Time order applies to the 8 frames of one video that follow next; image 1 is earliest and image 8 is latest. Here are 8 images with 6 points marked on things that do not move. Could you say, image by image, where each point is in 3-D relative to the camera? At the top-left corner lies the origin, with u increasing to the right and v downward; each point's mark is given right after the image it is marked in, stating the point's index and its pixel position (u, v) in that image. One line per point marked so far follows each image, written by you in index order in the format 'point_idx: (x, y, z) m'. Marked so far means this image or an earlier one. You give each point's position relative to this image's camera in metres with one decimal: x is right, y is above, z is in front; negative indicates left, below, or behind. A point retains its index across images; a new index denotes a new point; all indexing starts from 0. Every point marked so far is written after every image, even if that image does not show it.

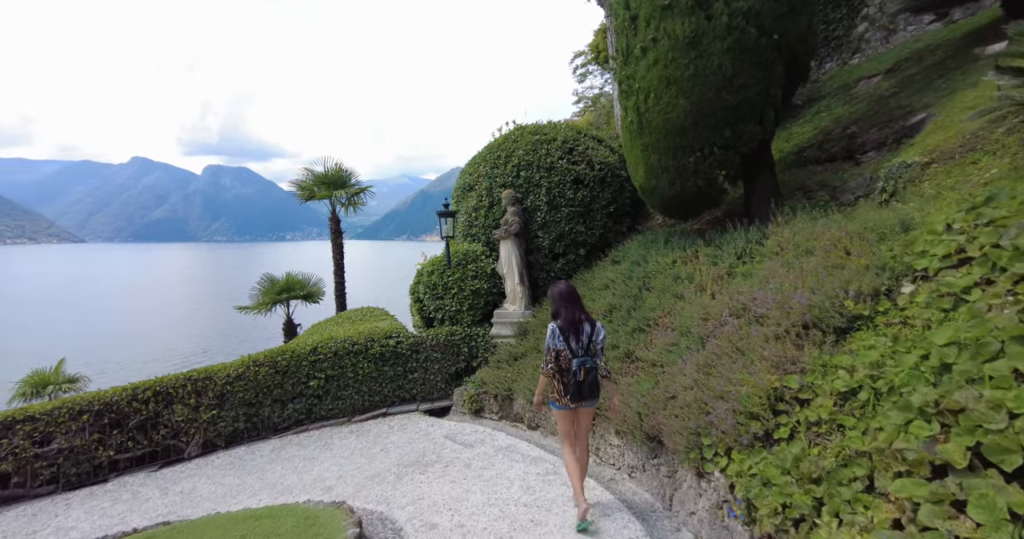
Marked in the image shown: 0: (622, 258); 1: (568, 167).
0: (+1.7, +0.2, +7.1) m
1: (+0.9, +1.7, +7.5) m
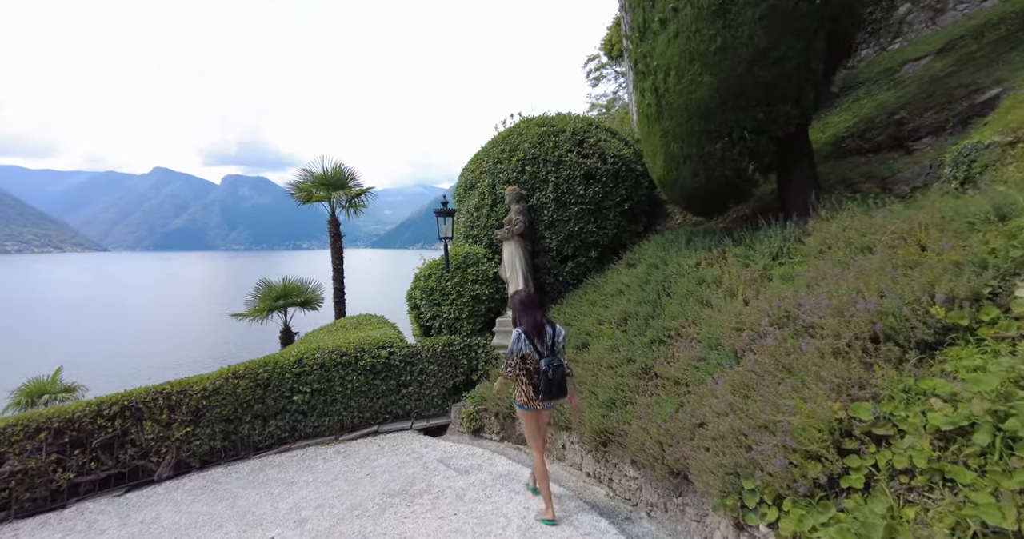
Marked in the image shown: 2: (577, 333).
0: (+1.7, +0.1, +6.4) m
1: (+1.0, +1.6, +6.8) m
2: (+0.8, -0.8, +5.9) m
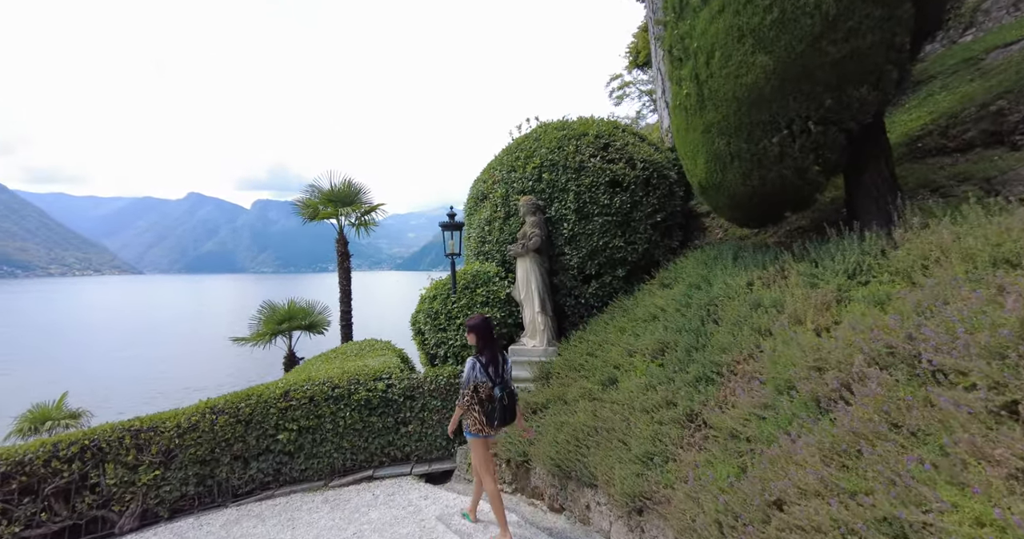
0: (+1.9, -0.1, +5.5) m
1: (+1.2, +1.3, +6.0) m
2: (+1.0, -1.0, +5.0) m
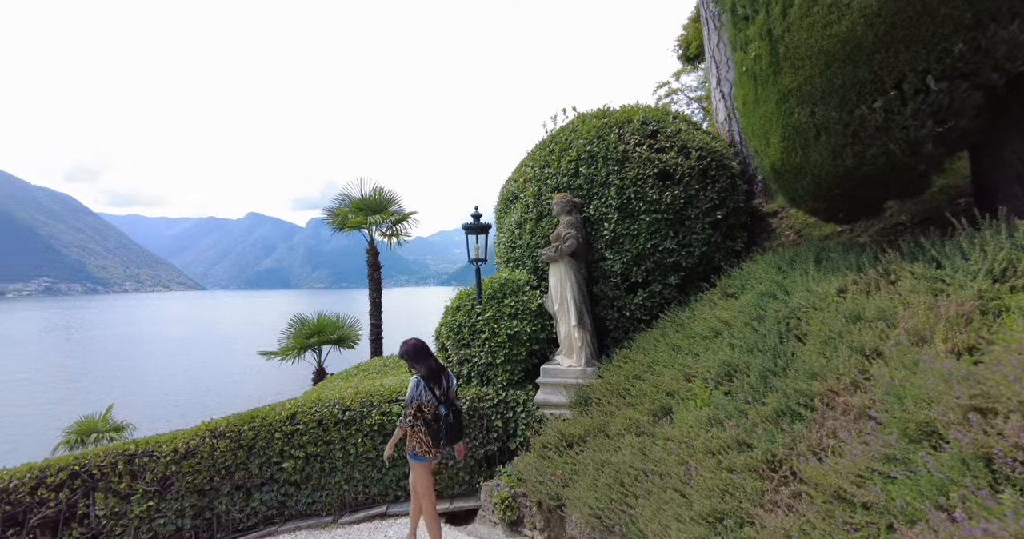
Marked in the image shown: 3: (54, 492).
0: (+2.2, -0.2, +4.6) m
1: (+1.5, +1.3, +5.2) m
2: (+1.2, -1.1, +4.1) m
3: (-4.0, -1.9, +4.1) m
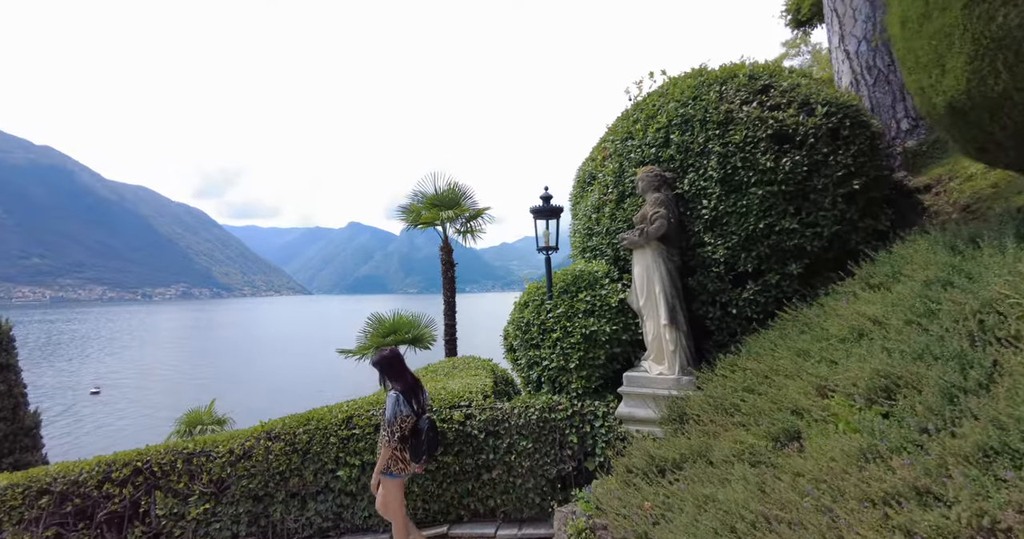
0: (+2.8, -0.1, +3.5) m
1: (+2.2, +1.4, +4.2) m
2: (+1.8, -1.0, +3.2) m
3: (-3.4, -1.9, +4.0) m
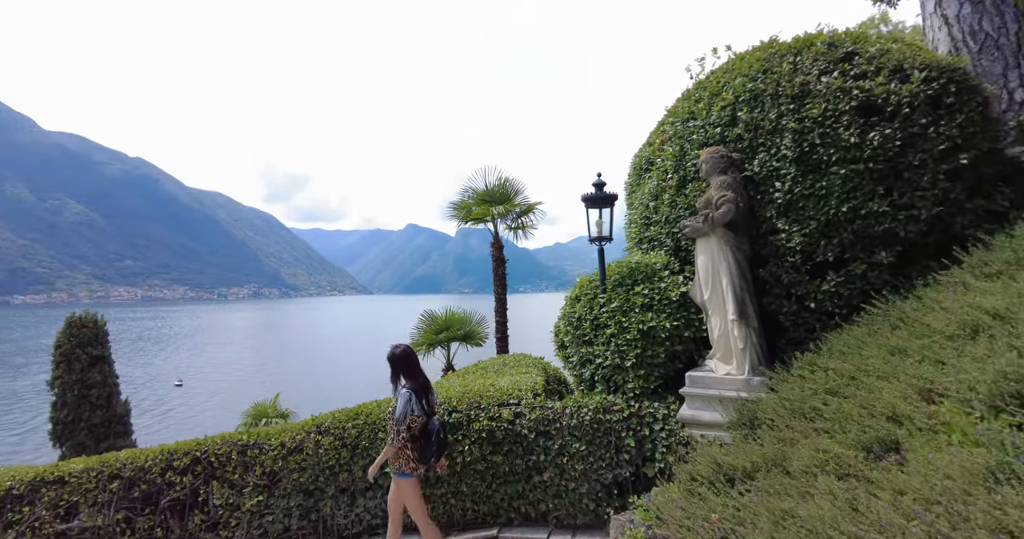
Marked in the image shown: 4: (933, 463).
0: (+3.2, 0.0, +2.9) m
1: (+2.6, +1.5, +3.7) m
2: (+2.1, -0.9, +2.7) m
3: (-2.9, -1.8, +4.1) m
4: (+2.0, -0.9, +2.2) m
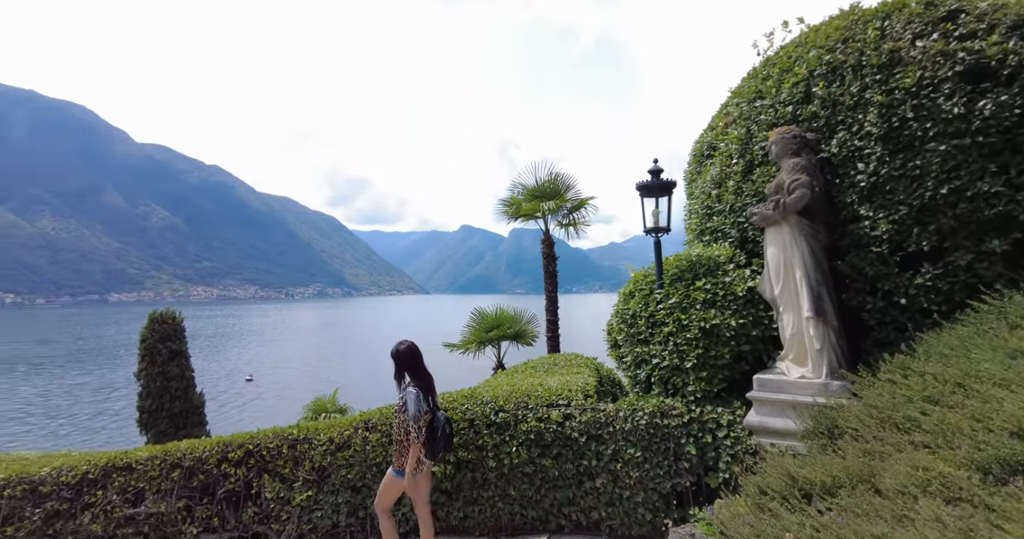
0: (+3.4, +0.1, +2.4) m
1: (+3.0, +1.5, +3.2) m
2: (+2.3, -0.8, +2.3) m
3: (-2.5, -1.8, +4.3) m
4: (+2.1, -0.9, +1.8) m
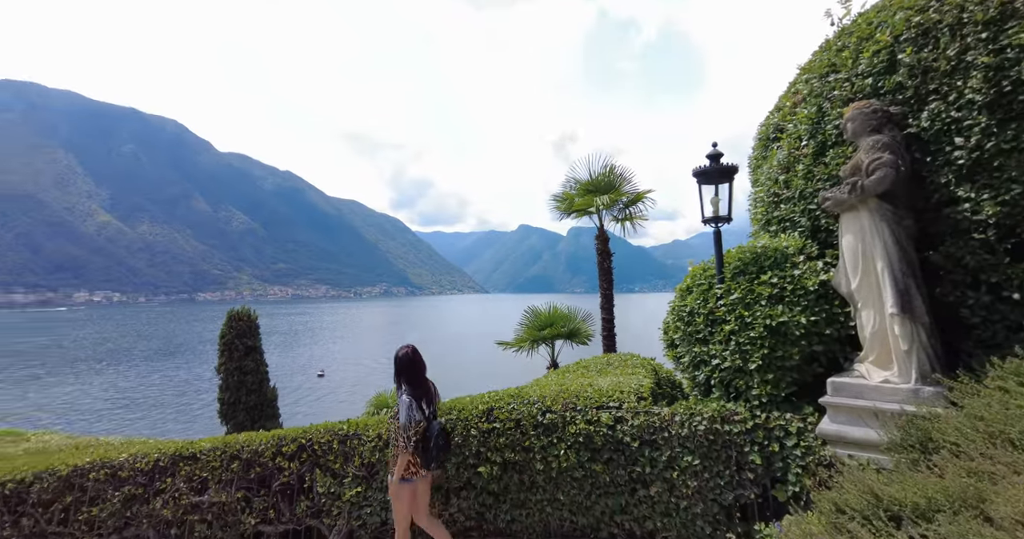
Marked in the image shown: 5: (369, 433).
0: (+3.6, +0.2, +1.8) m
1: (+3.2, +1.6, +2.7) m
2: (+2.5, -0.8, +1.9) m
3: (-2.0, -1.8, +4.4) m
4: (+2.2, -0.8, +1.4) m
5: (-1.3, -1.5, +4.2) m
